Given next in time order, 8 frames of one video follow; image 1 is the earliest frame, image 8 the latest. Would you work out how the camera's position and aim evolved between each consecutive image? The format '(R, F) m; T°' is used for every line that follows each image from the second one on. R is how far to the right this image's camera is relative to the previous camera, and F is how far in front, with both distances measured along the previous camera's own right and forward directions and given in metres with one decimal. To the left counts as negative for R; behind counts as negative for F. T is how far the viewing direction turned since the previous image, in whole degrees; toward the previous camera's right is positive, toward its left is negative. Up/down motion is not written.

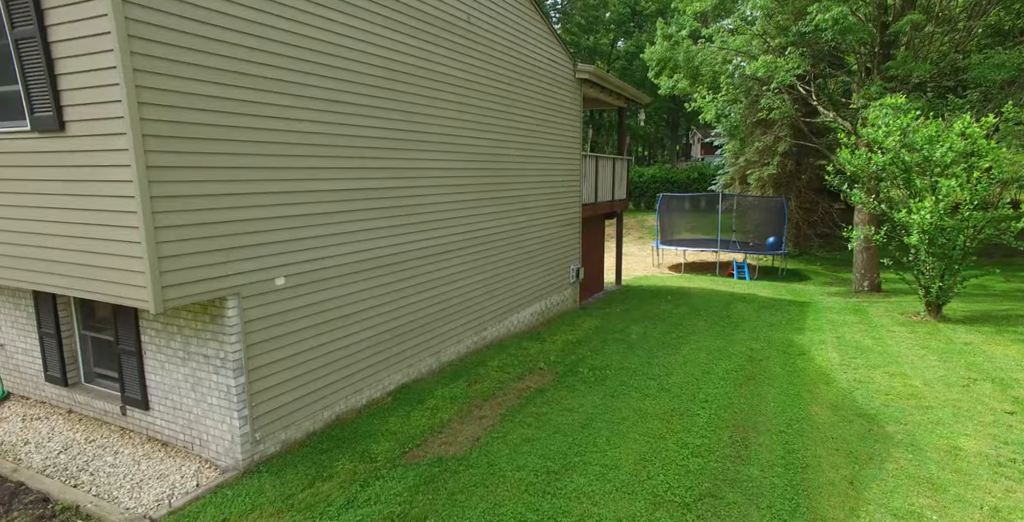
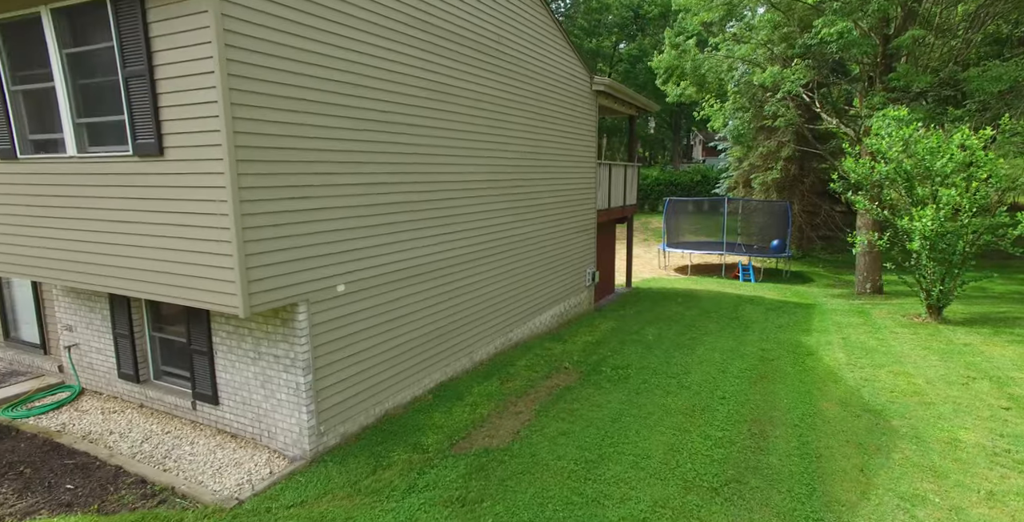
(-0.4, -0.5) m; 0°
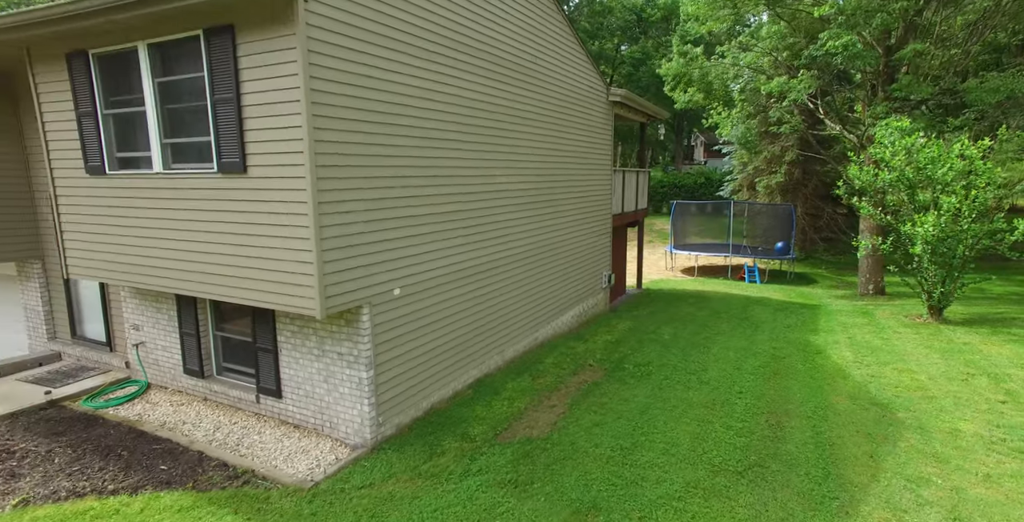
(-0.5, -0.6) m; 0°
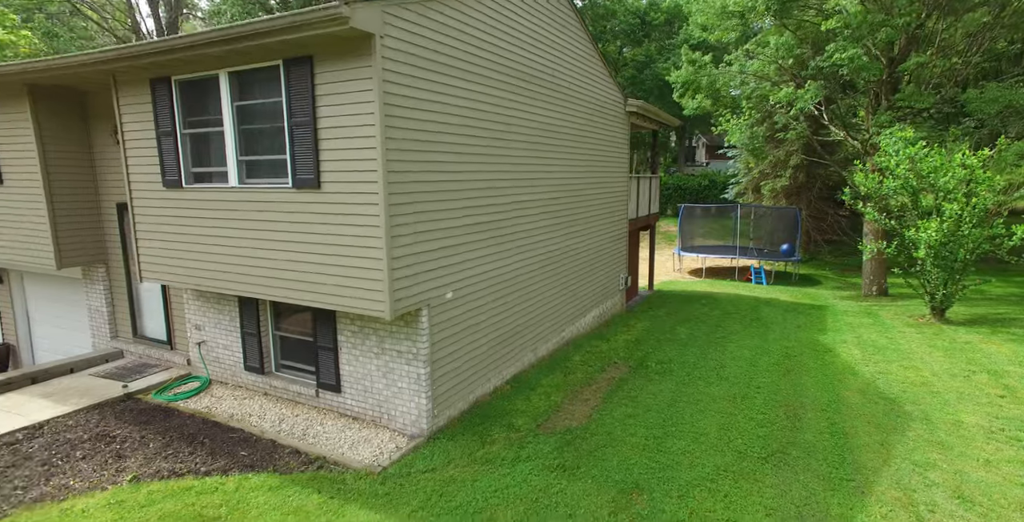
(-0.5, -0.6) m; 0°
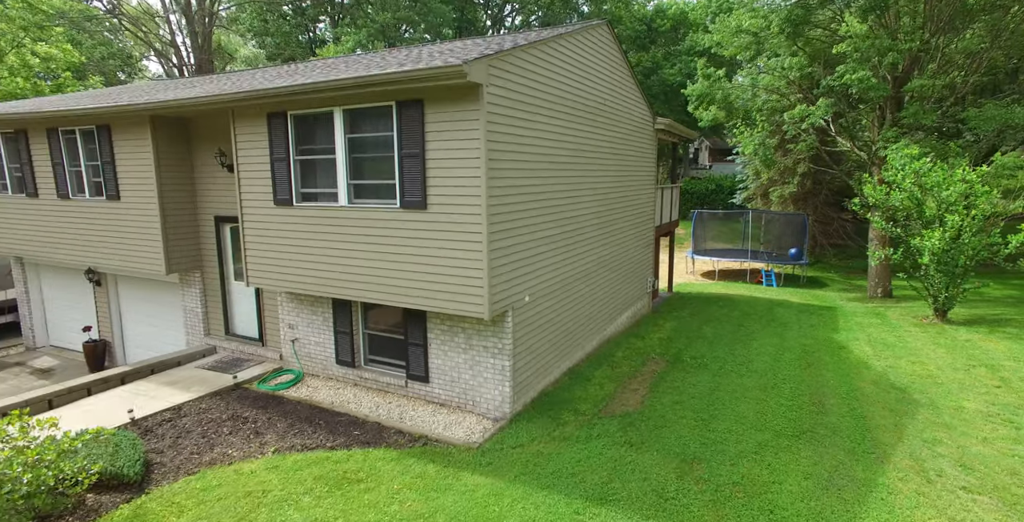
(-1.0, -1.2) m; 0°
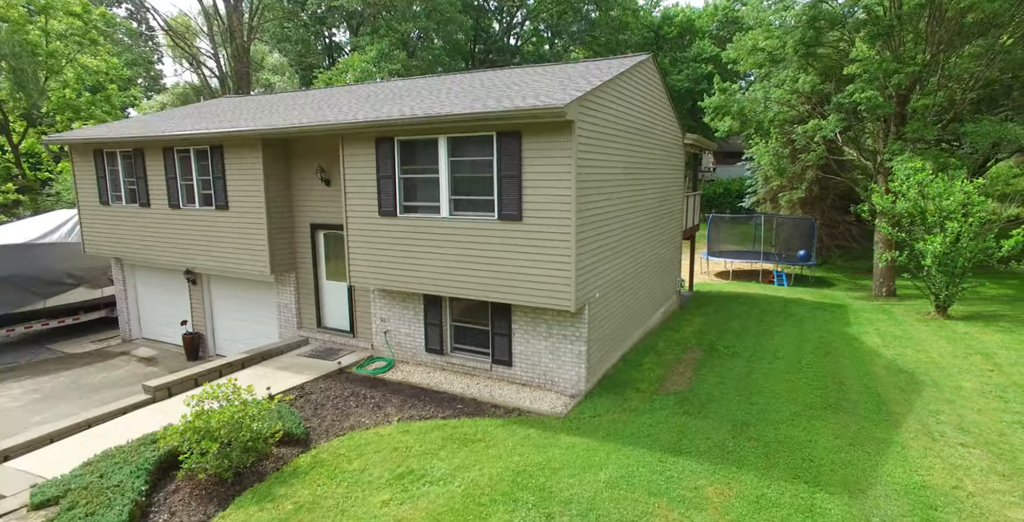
(-1.2, -1.6) m; 0°
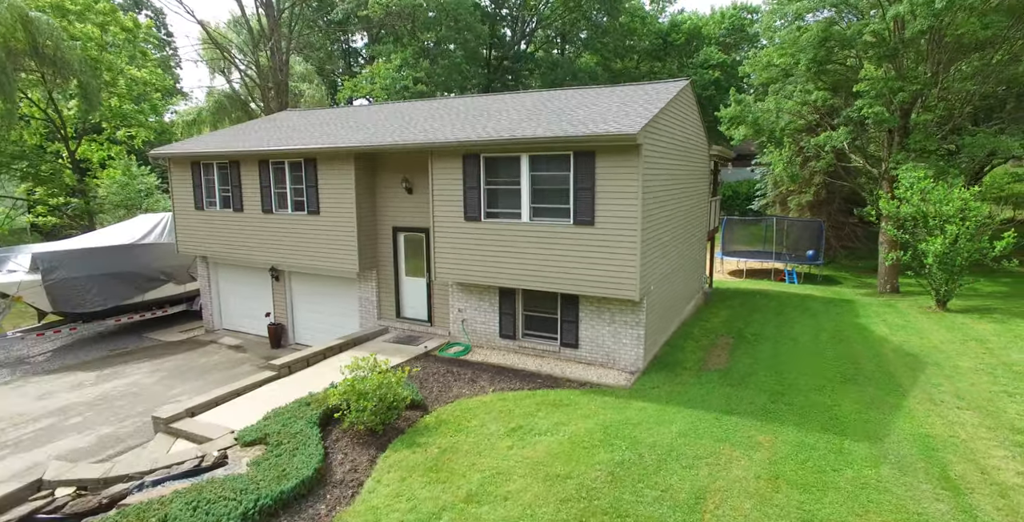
(-1.4, -1.9) m; 0°
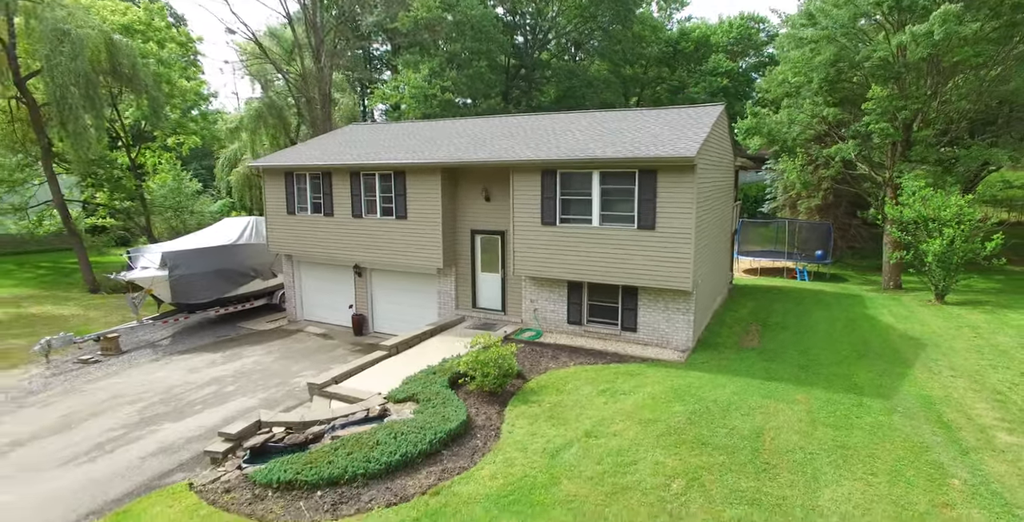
(-1.7, -2.4) m; 0°
